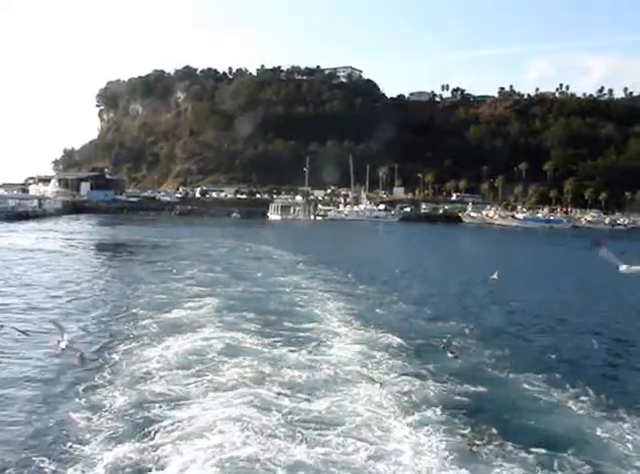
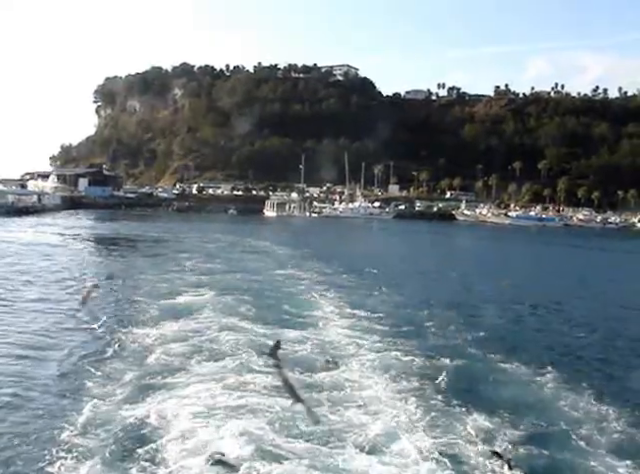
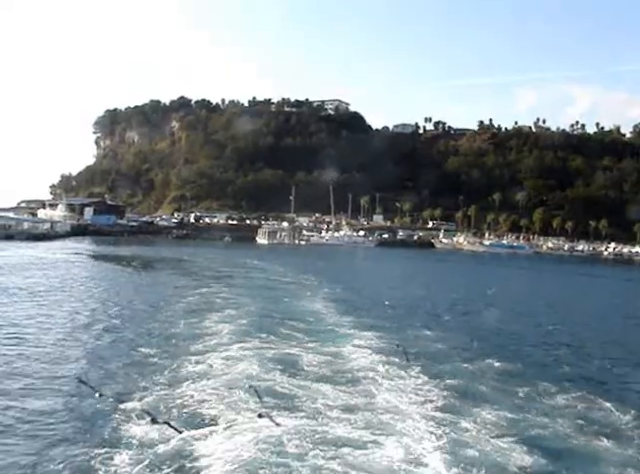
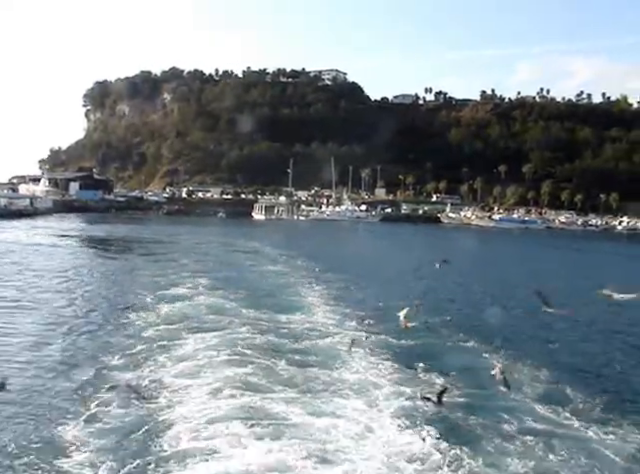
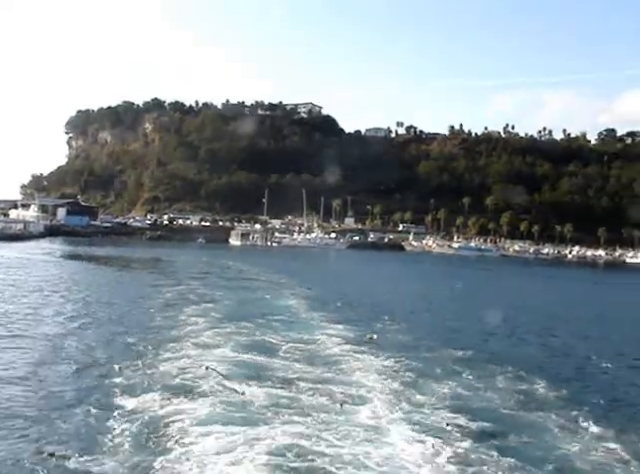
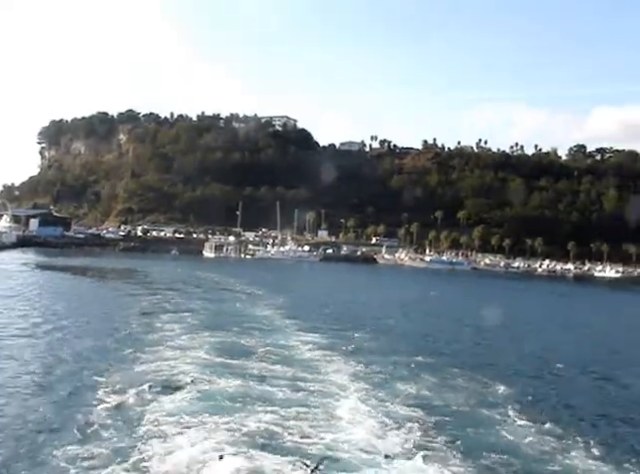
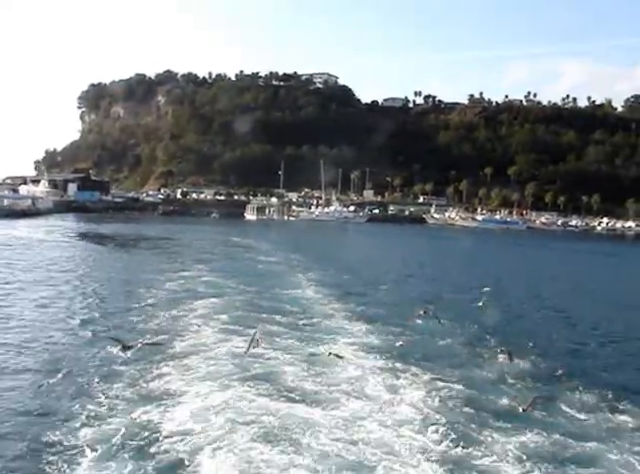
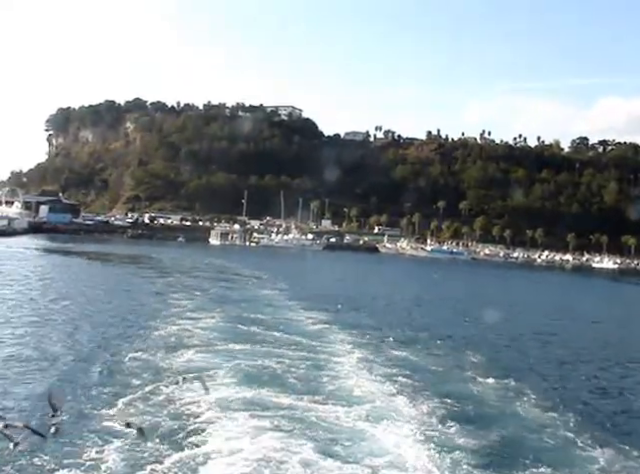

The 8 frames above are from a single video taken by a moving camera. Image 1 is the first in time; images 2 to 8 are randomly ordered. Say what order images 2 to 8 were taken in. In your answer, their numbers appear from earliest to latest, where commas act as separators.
2, 4, 7, 3, 5, 6, 8
